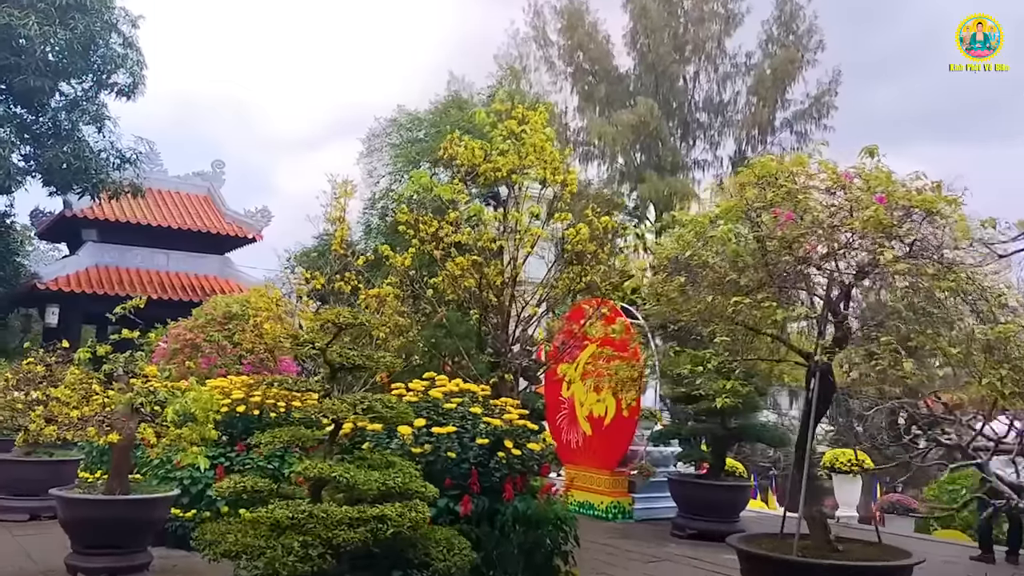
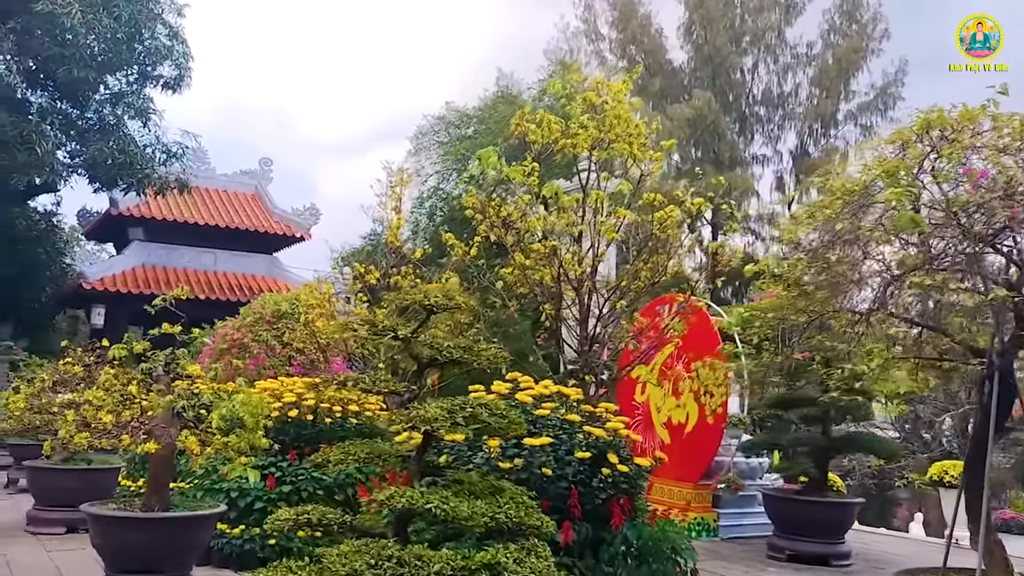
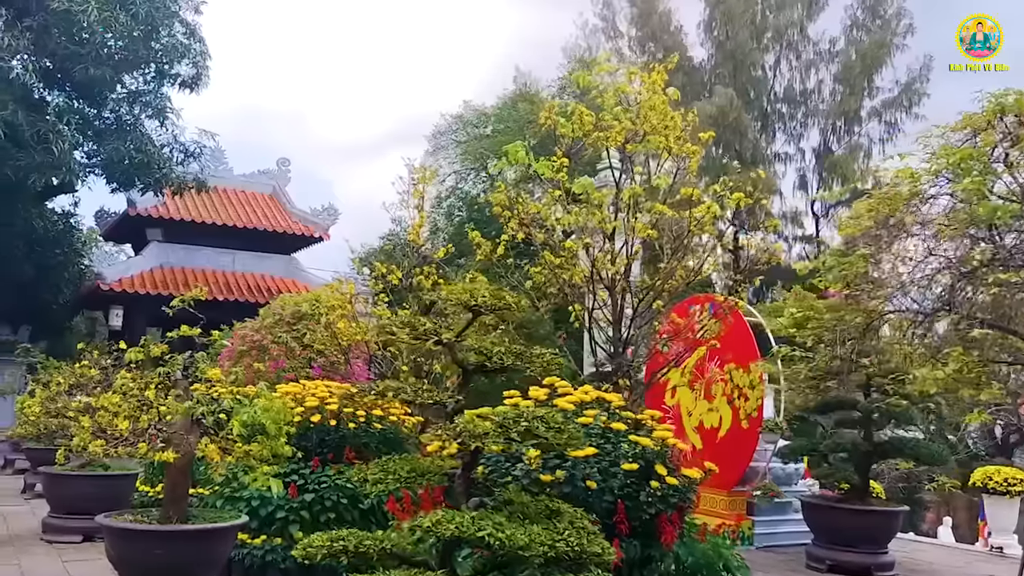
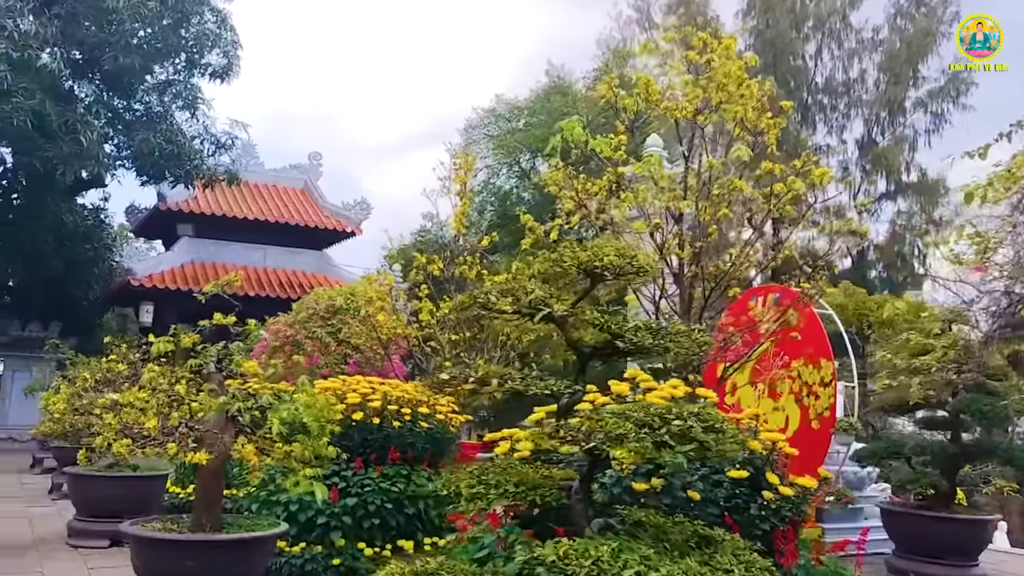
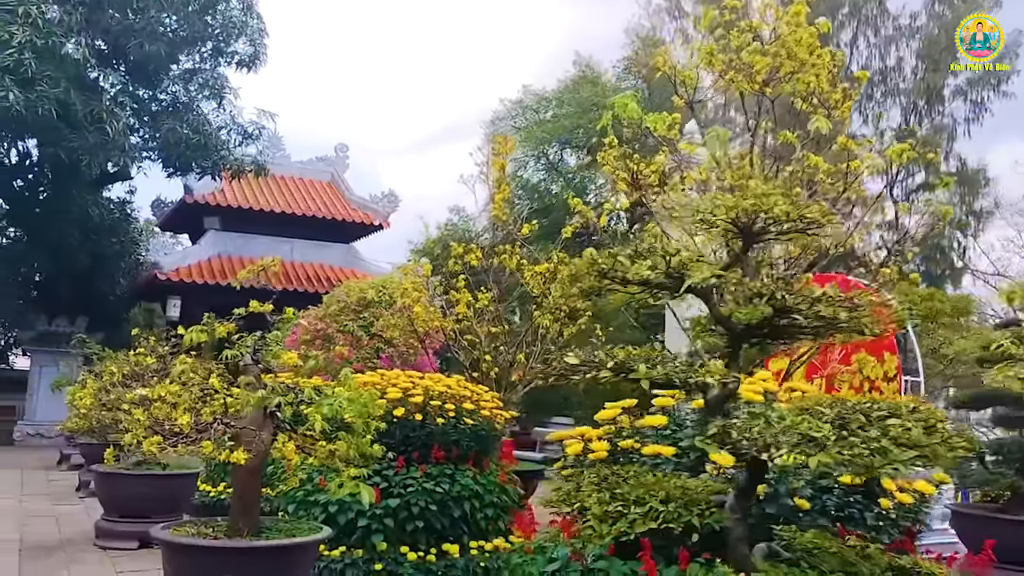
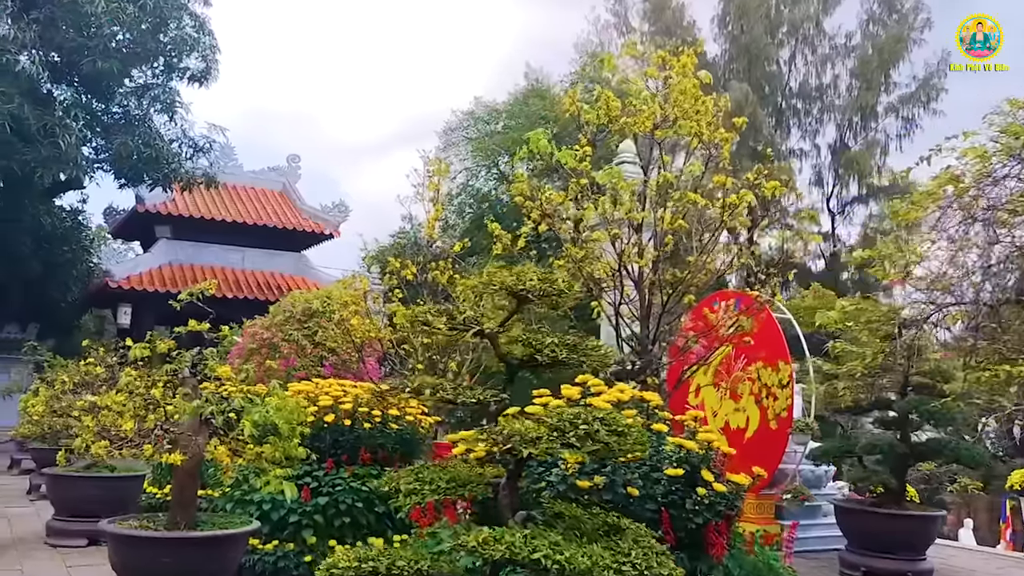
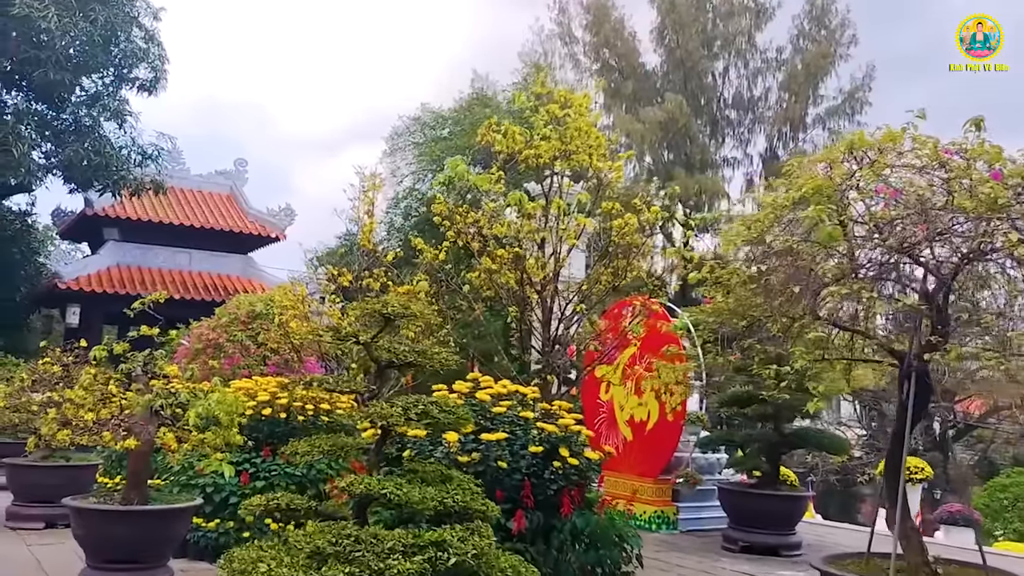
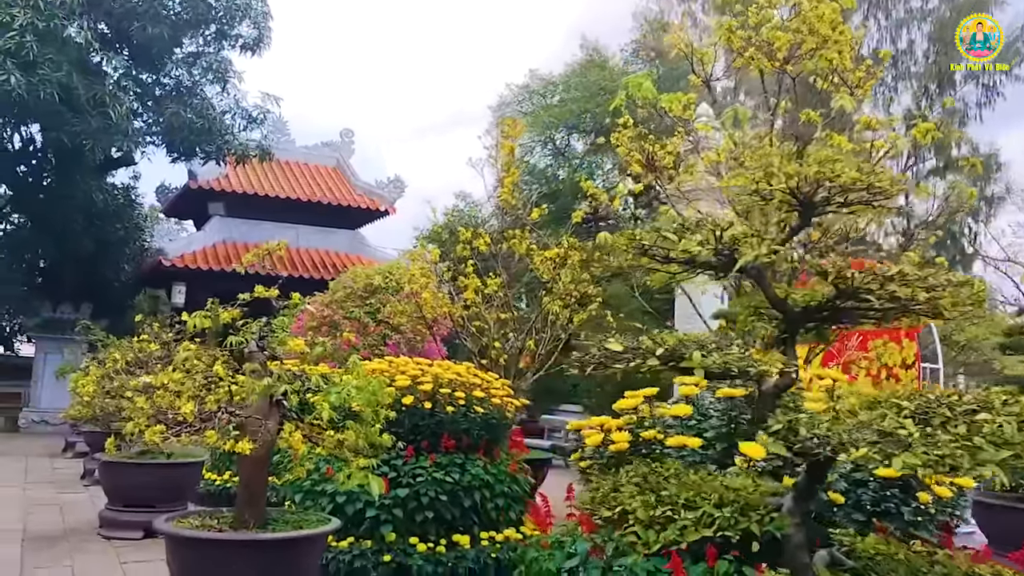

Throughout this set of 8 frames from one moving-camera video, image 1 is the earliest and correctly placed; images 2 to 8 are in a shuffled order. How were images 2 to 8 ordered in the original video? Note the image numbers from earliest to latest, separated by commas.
7, 2, 3, 6, 4, 5, 8
